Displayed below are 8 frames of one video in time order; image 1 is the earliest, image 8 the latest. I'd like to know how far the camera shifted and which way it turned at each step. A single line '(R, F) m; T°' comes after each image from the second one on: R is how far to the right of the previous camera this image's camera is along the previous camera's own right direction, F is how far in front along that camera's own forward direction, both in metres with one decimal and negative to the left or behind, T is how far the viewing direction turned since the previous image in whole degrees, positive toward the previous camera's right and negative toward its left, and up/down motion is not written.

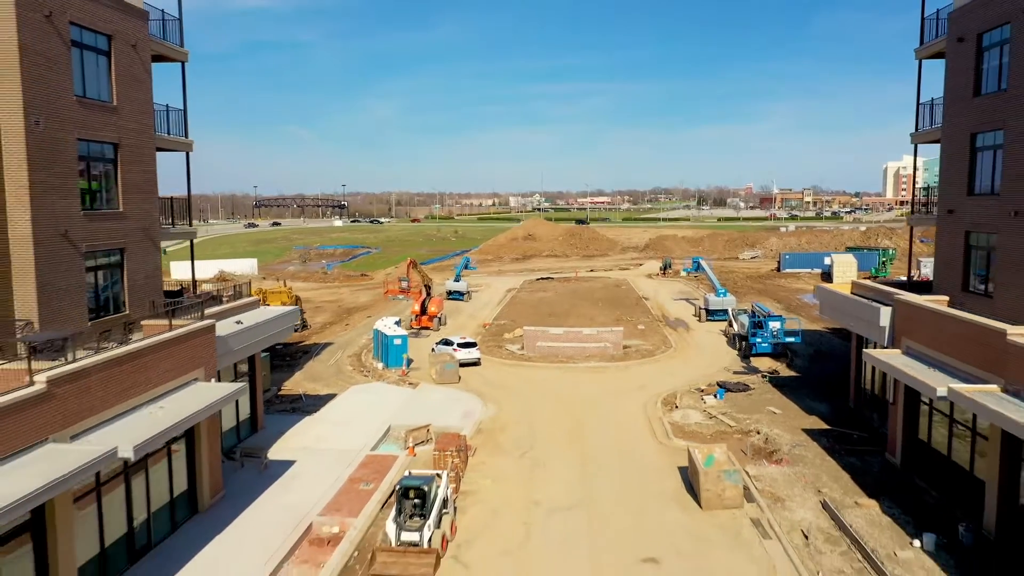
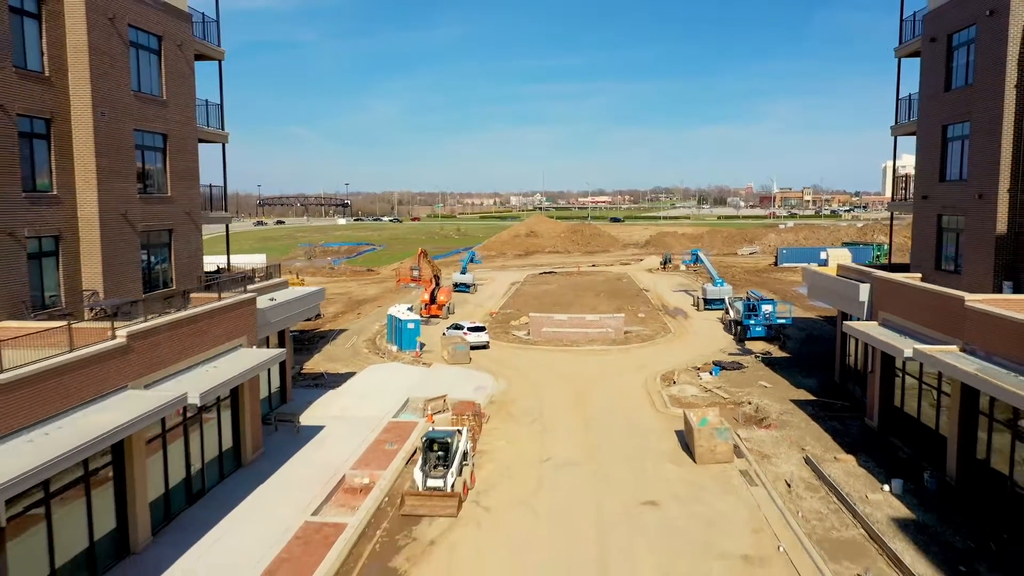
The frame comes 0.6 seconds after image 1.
(-0.3, -1.9) m; 0°
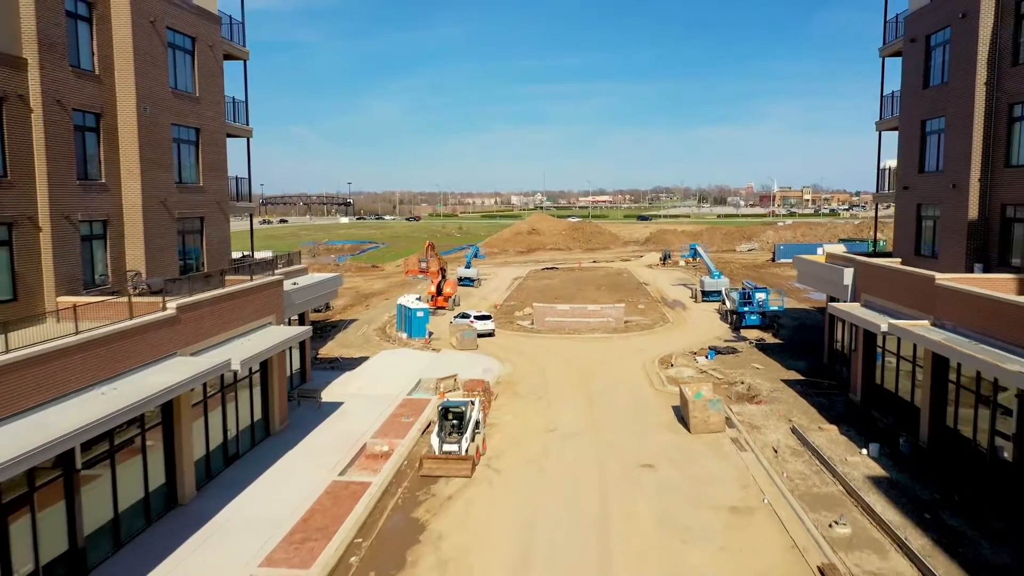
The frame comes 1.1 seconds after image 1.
(-0.2, -1.6) m; 0°
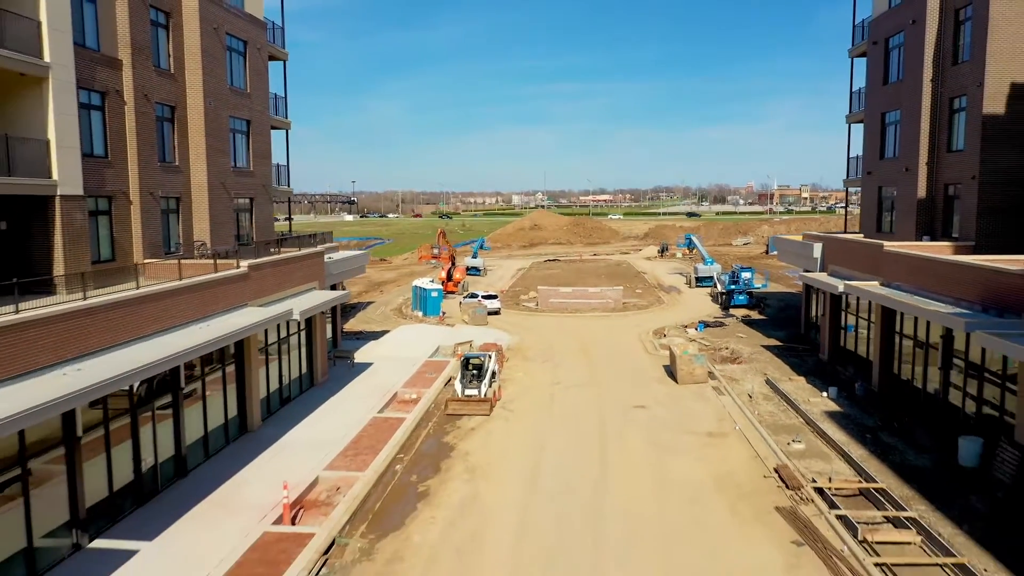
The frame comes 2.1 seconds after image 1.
(-0.3, -3.3) m; 0°
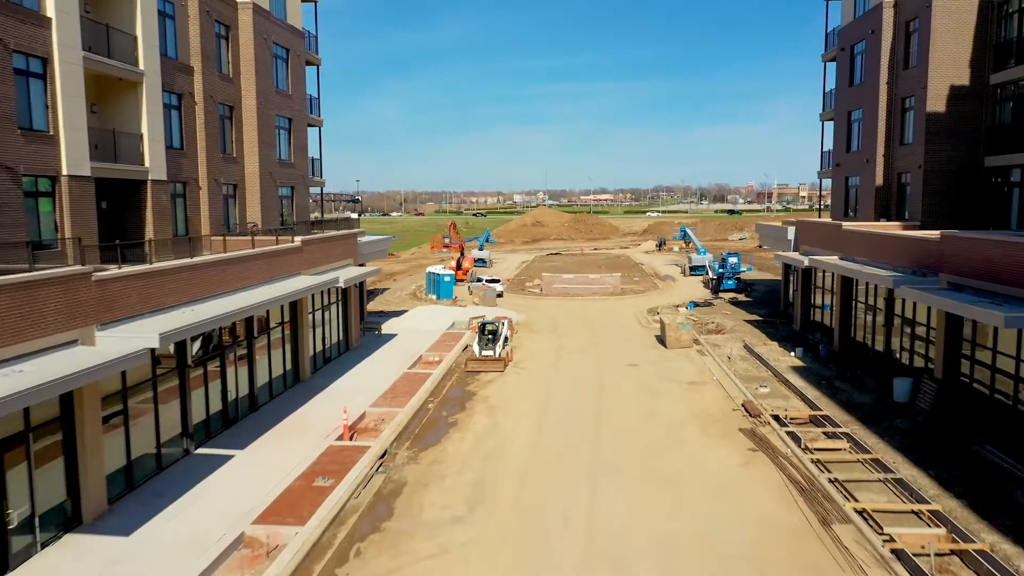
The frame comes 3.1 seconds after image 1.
(-0.3, -3.6) m; 0°
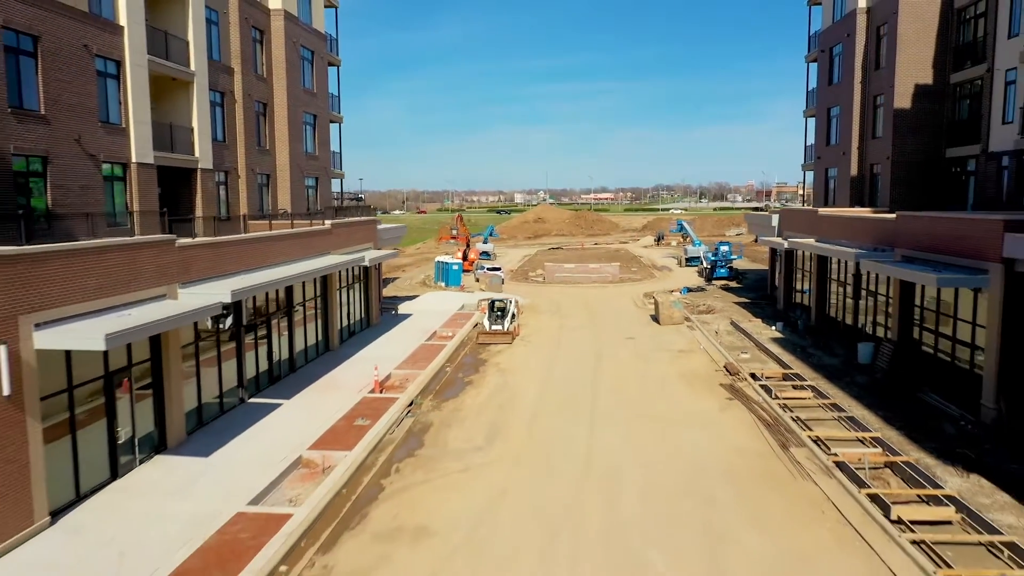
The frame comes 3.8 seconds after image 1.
(-0.2, -2.6) m; 0°
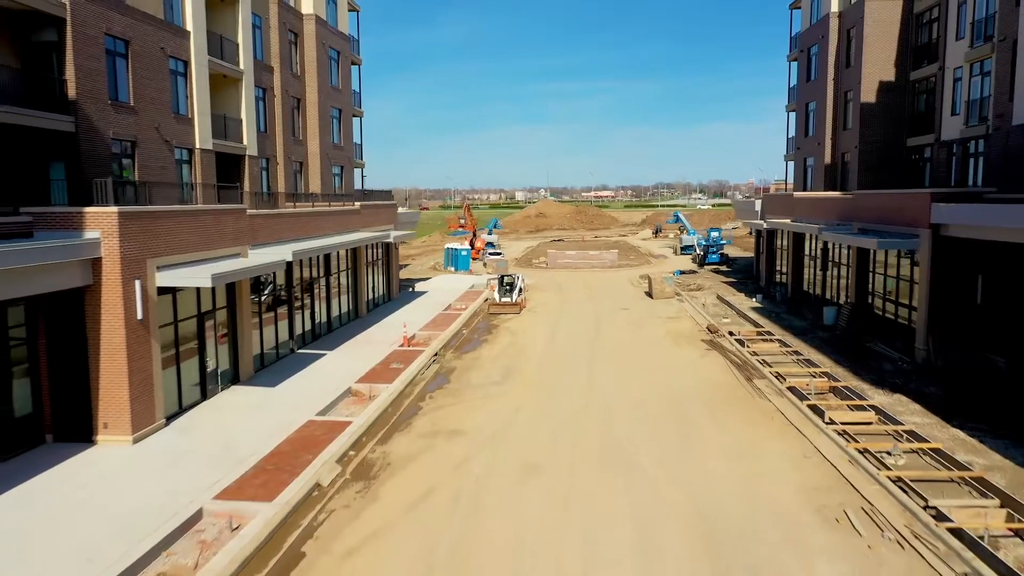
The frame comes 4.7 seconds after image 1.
(-0.3, -3.3) m; 0°
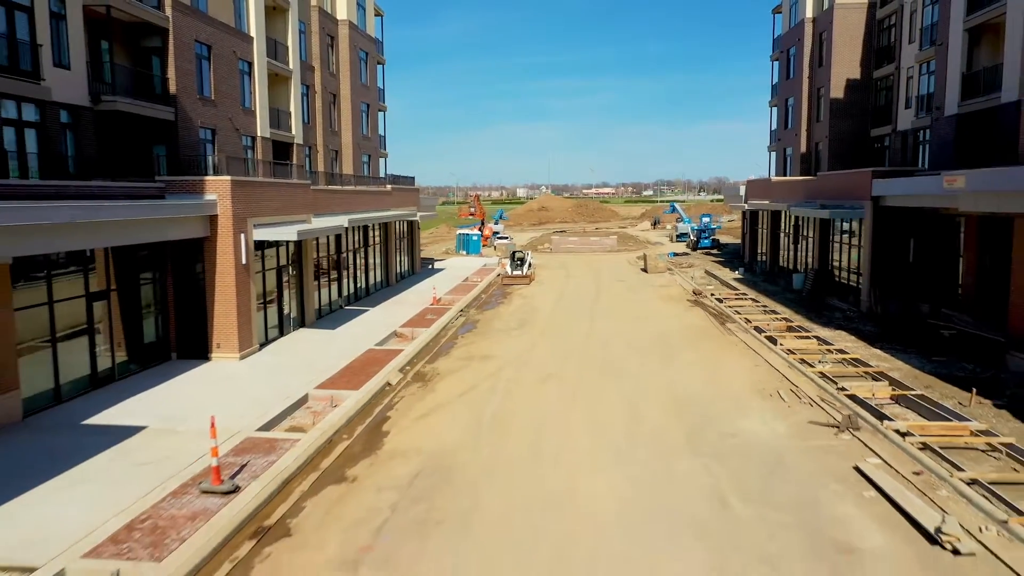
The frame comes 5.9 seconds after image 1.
(-0.5, -4.2) m; 0°
